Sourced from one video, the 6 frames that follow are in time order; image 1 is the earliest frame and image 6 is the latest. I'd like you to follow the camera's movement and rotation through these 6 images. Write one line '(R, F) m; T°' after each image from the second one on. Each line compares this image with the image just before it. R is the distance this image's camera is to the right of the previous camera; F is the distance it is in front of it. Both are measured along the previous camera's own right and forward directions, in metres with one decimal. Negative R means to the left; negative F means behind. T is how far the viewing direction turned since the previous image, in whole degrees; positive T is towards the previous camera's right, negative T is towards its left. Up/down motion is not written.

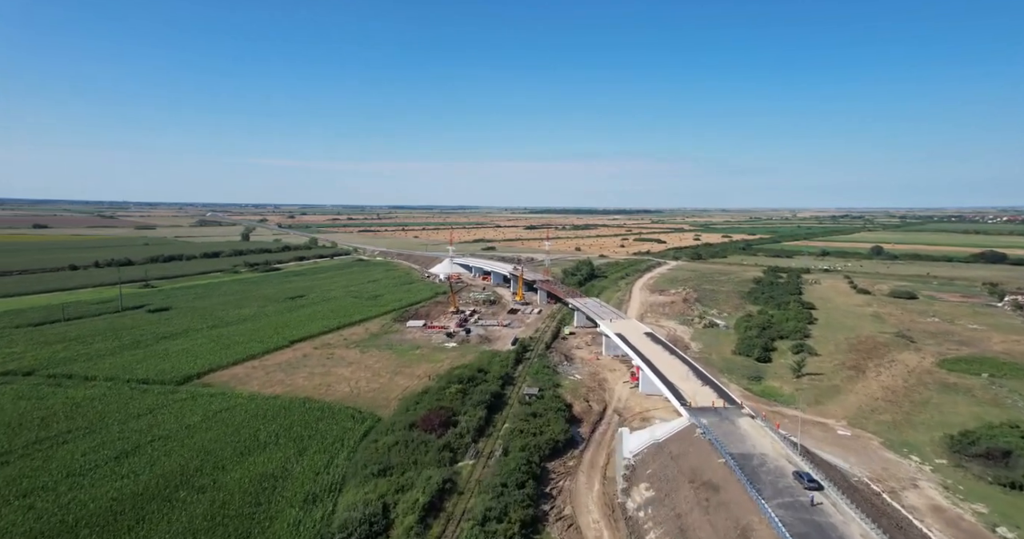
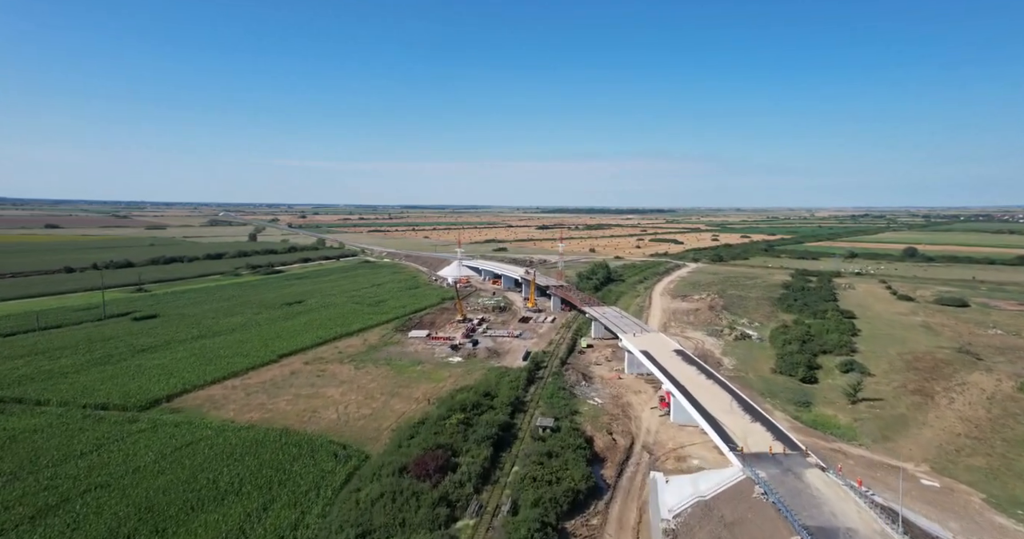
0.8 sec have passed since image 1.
(0.0, +3.3) m; -1°
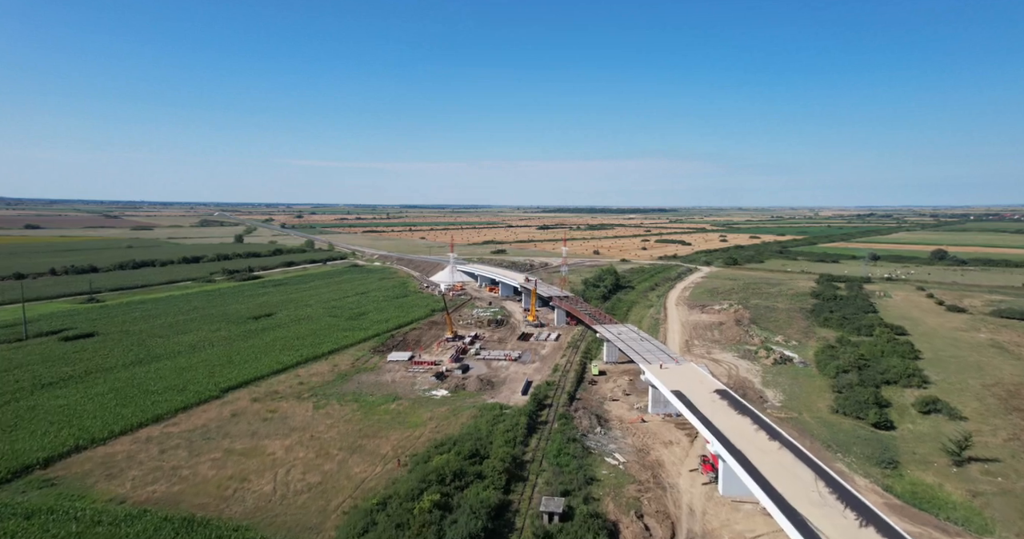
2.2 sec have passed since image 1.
(+0.2, +5.6) m; 0°
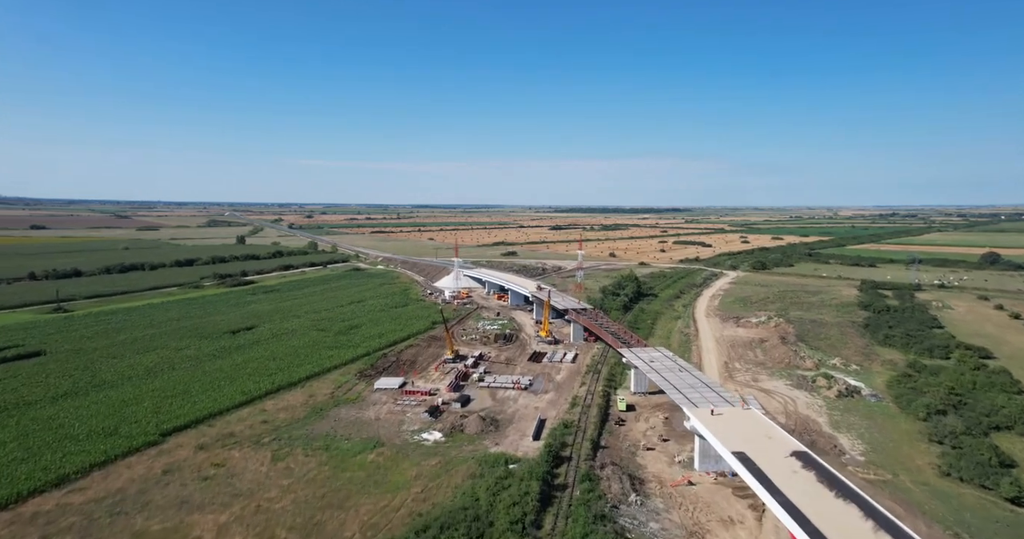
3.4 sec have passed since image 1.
(+0.1, +5.0) m; -1°
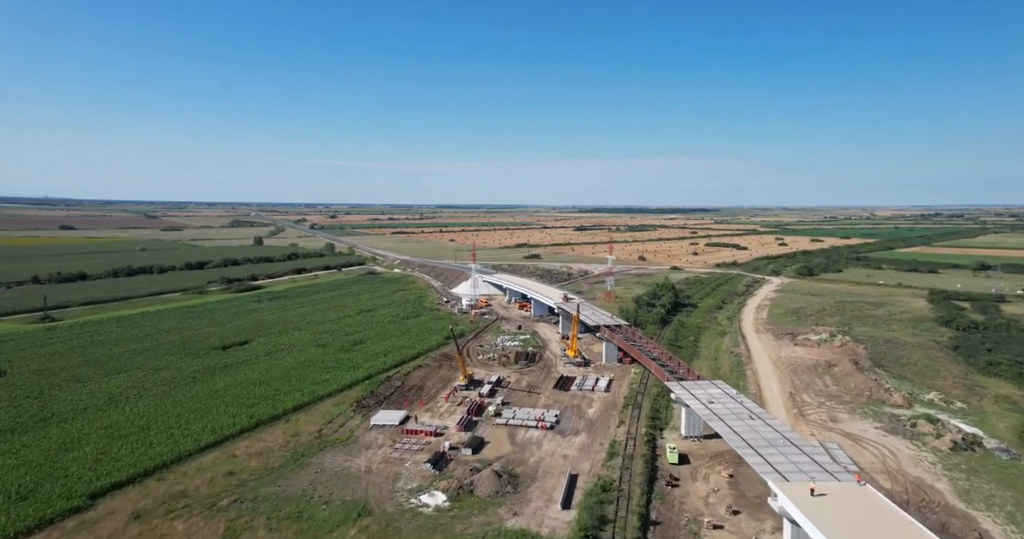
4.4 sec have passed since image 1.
(0.0, +4.6) m; -3°
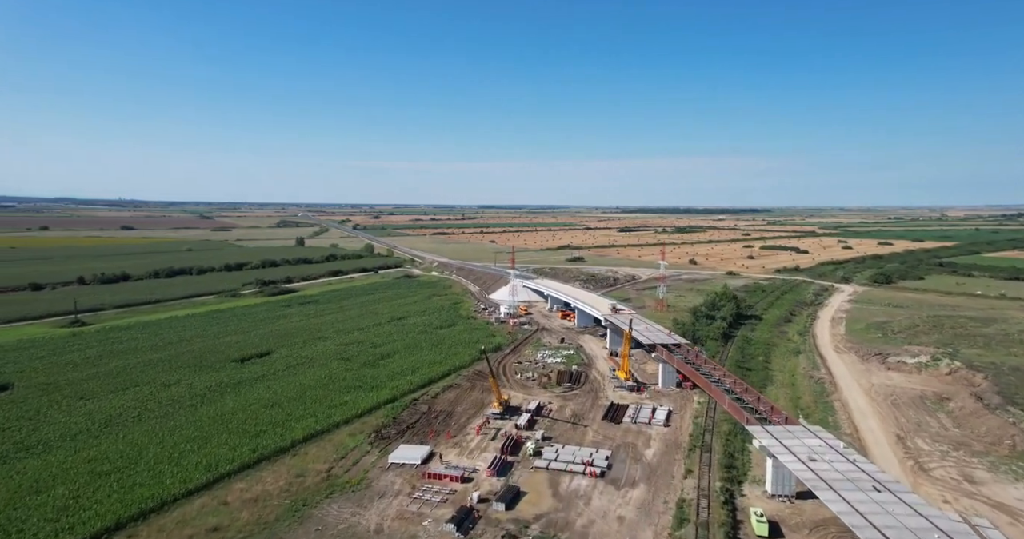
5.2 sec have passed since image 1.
(-0.1, +3.6) m; -5°
